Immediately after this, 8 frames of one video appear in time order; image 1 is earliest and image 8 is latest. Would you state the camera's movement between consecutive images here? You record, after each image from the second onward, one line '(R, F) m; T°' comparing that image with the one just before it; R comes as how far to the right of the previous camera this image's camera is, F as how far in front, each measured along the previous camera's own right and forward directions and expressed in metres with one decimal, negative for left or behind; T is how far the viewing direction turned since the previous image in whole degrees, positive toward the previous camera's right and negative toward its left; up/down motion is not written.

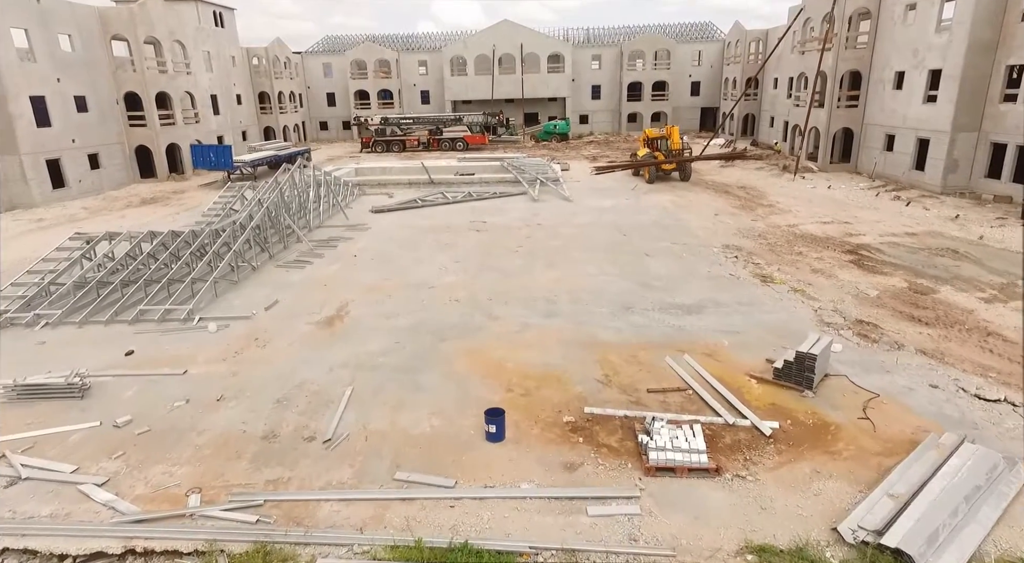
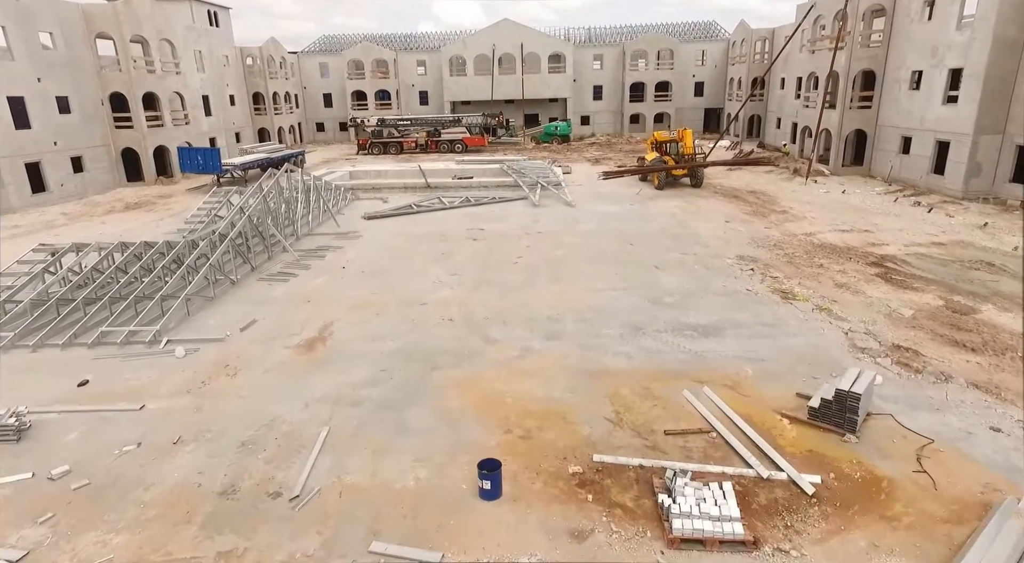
(0.0, +1.1) m; 0°
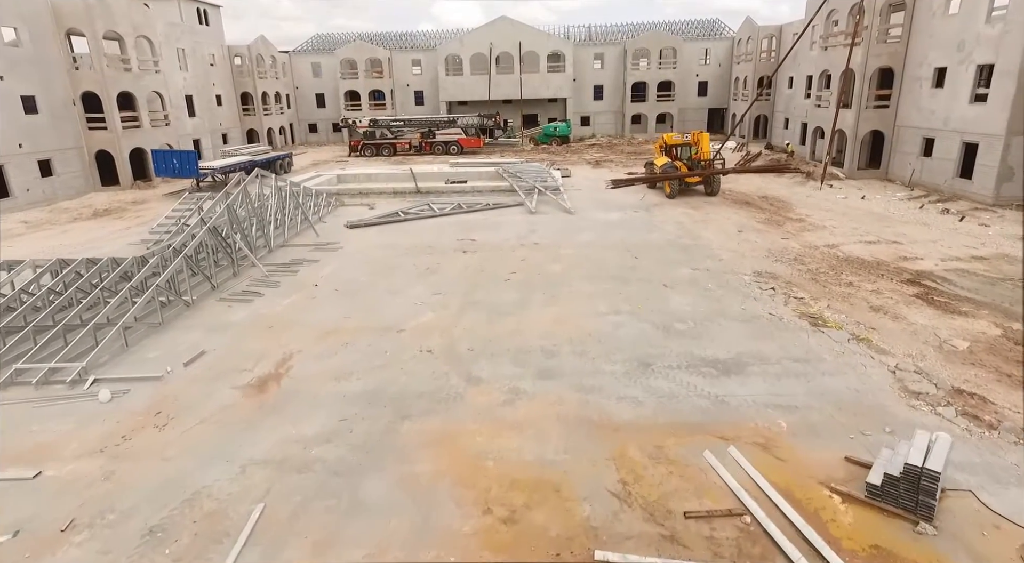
(+0.2, +1.6) m; 0°
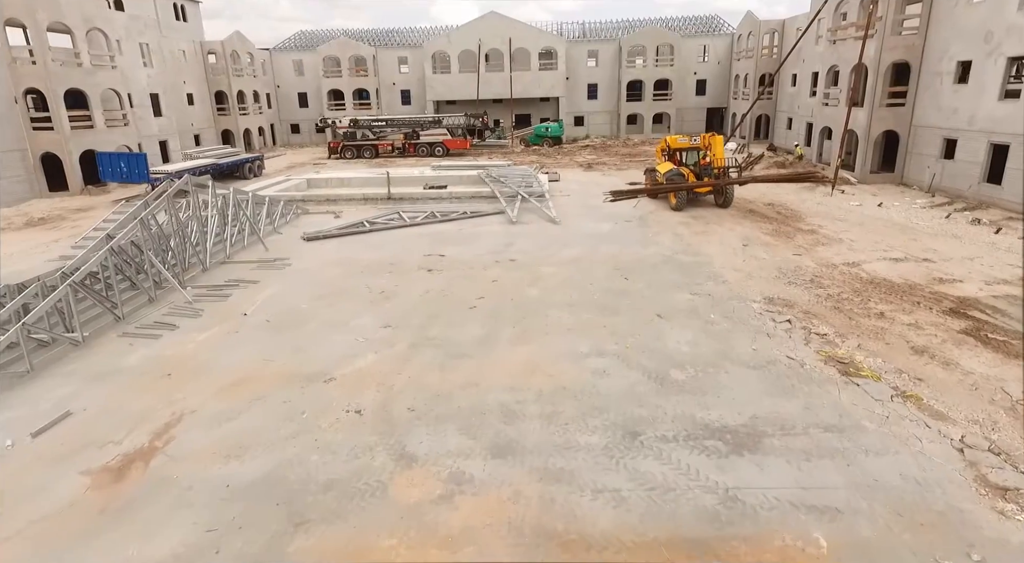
(+0.7, +2.2) m; 0°
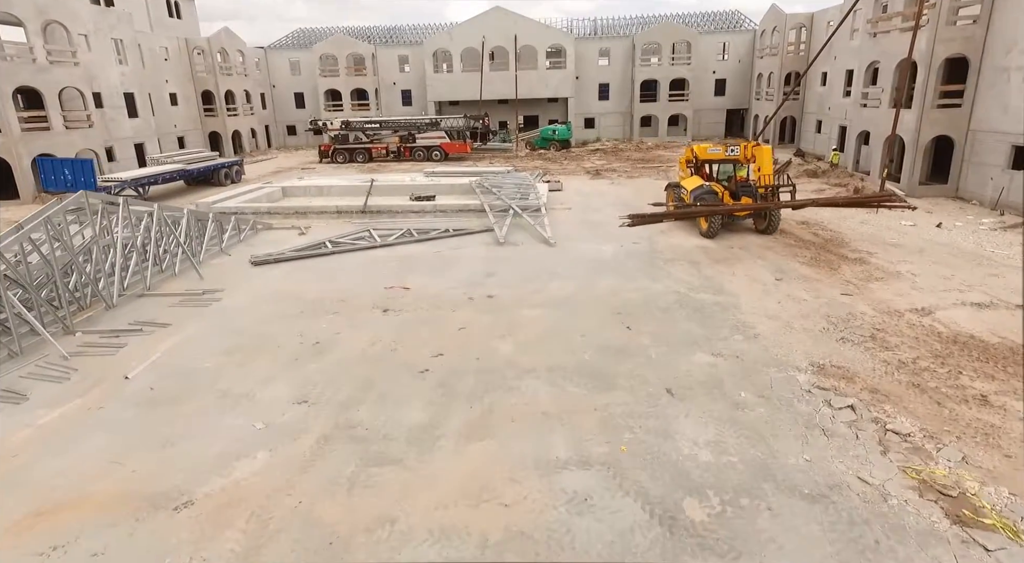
(+0.8, +2.9) m; -1°
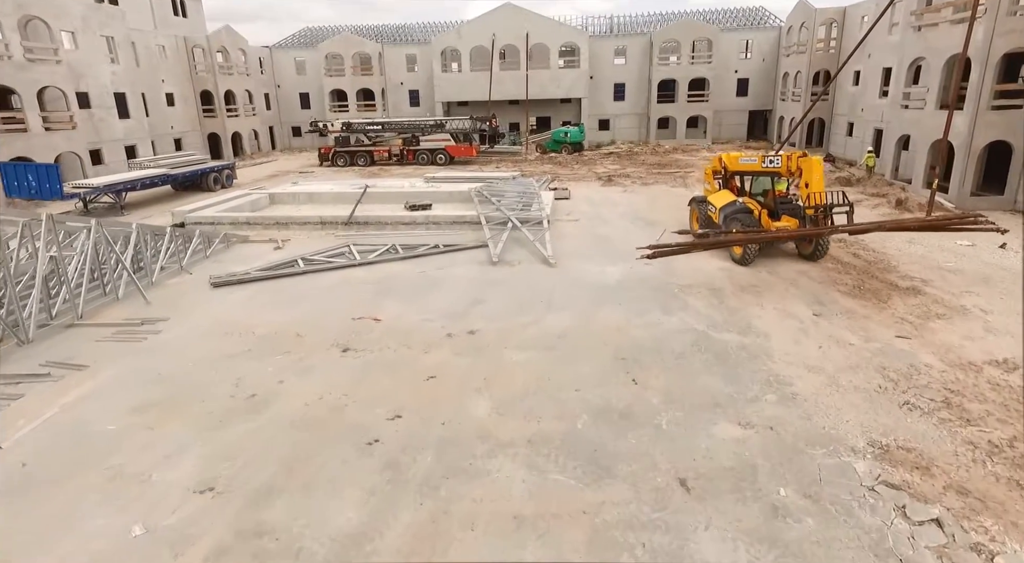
(+0.5, +1.9) m; -2°
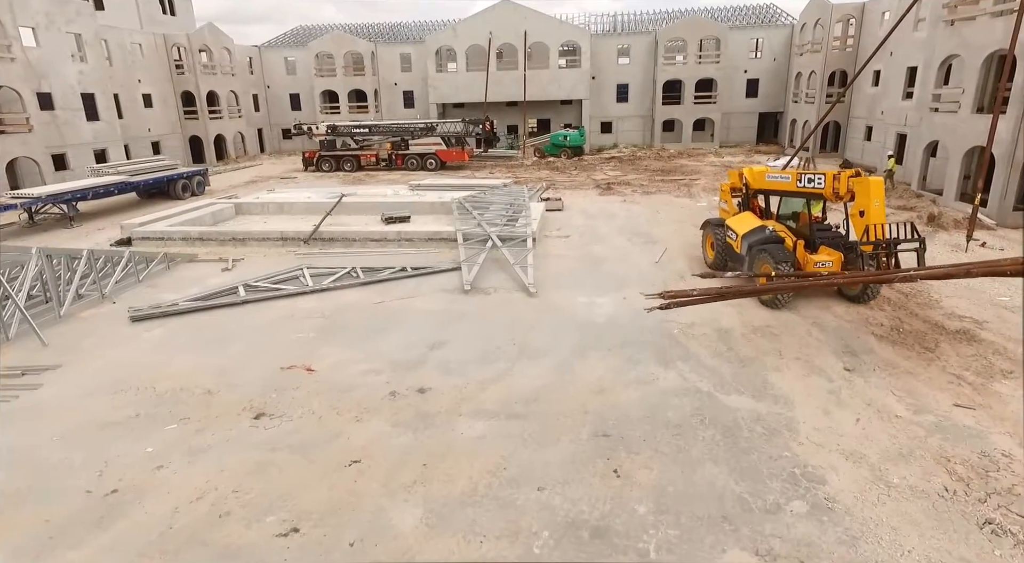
(+0.7, +2.0) m; -1°
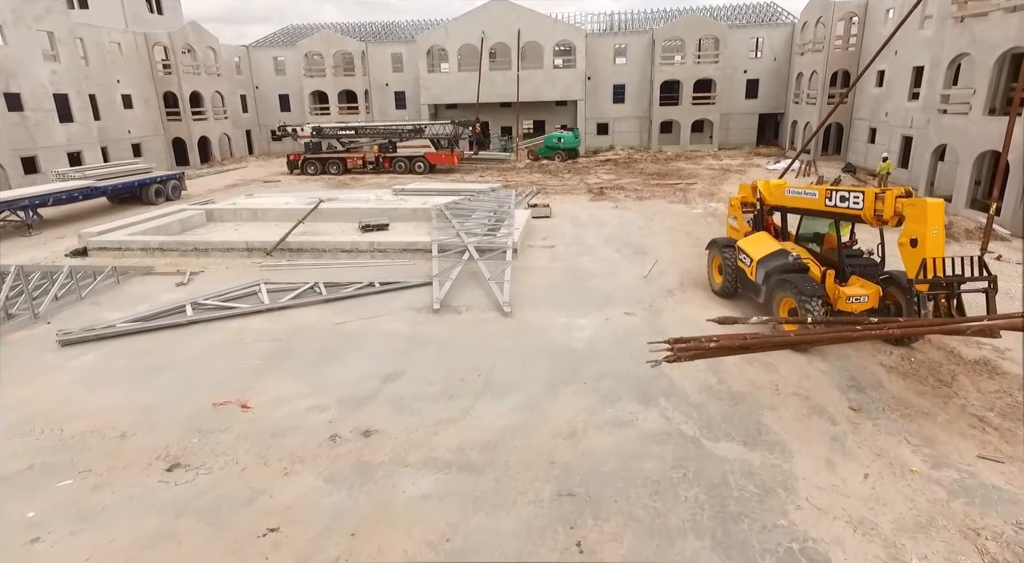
(+0.6, +1.1) m; 0°
